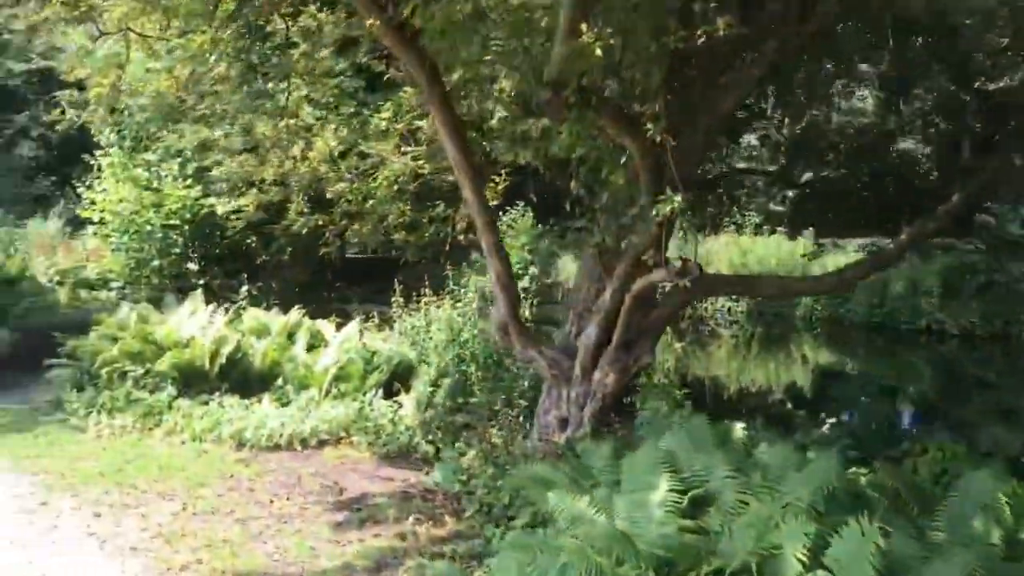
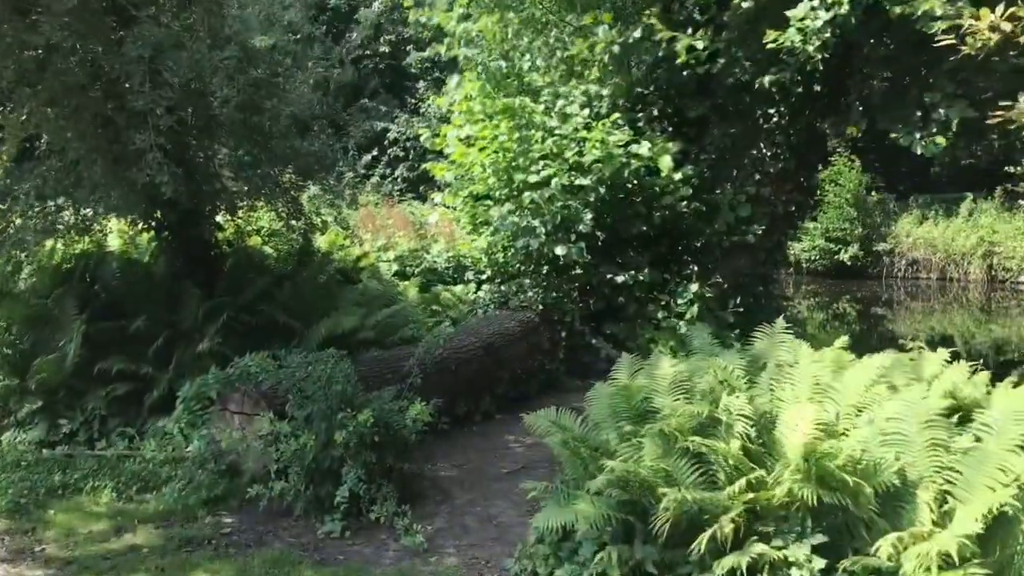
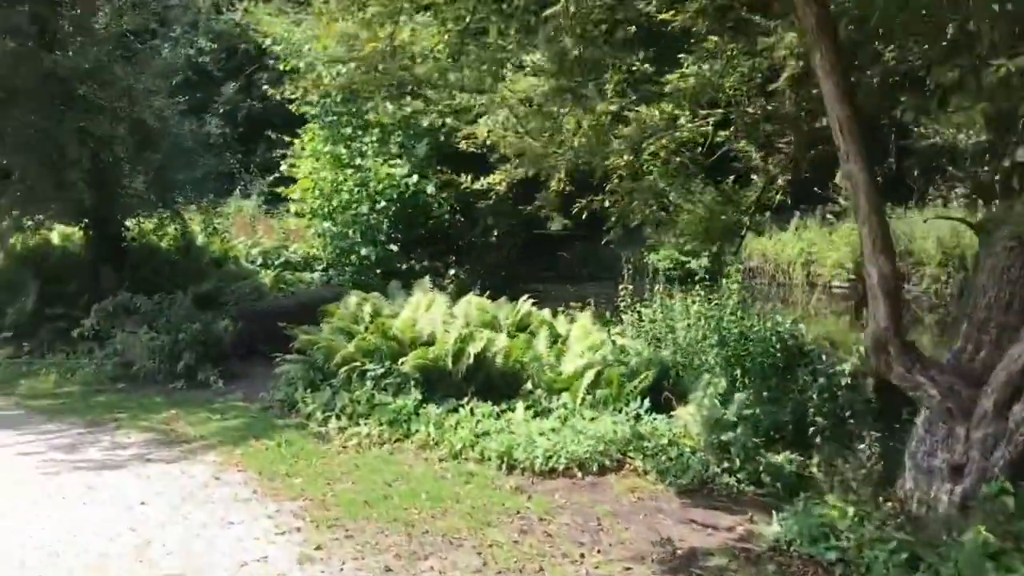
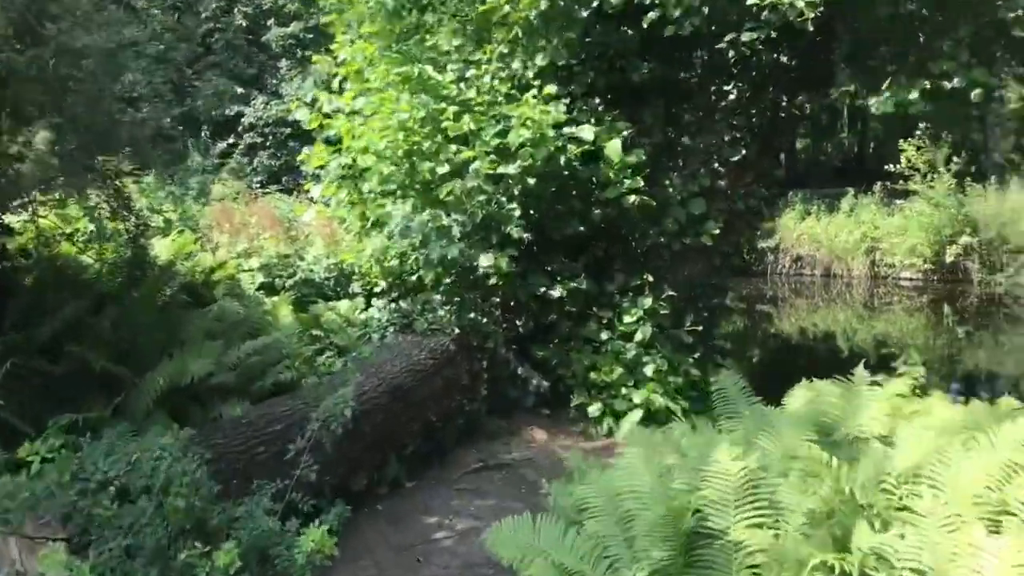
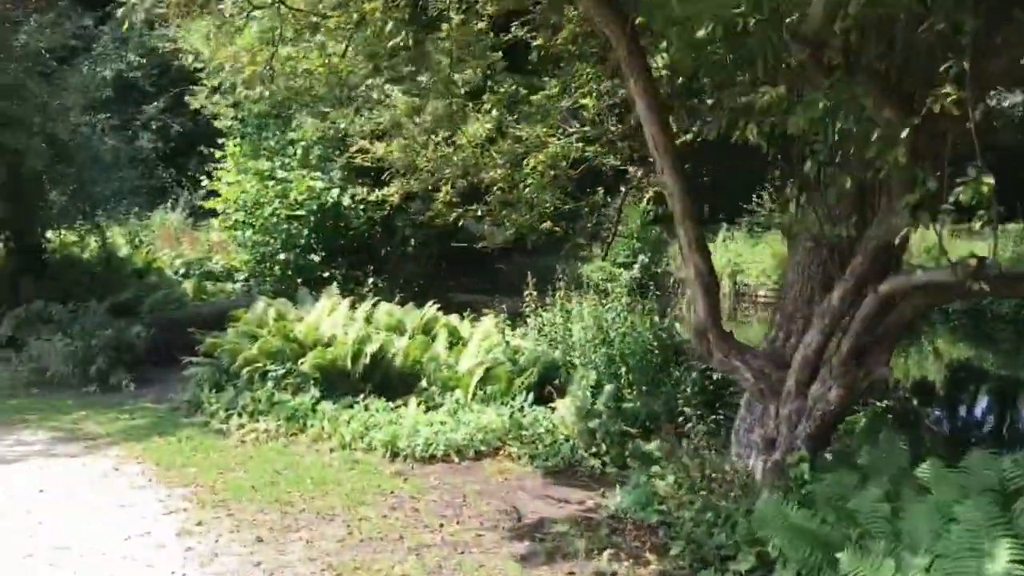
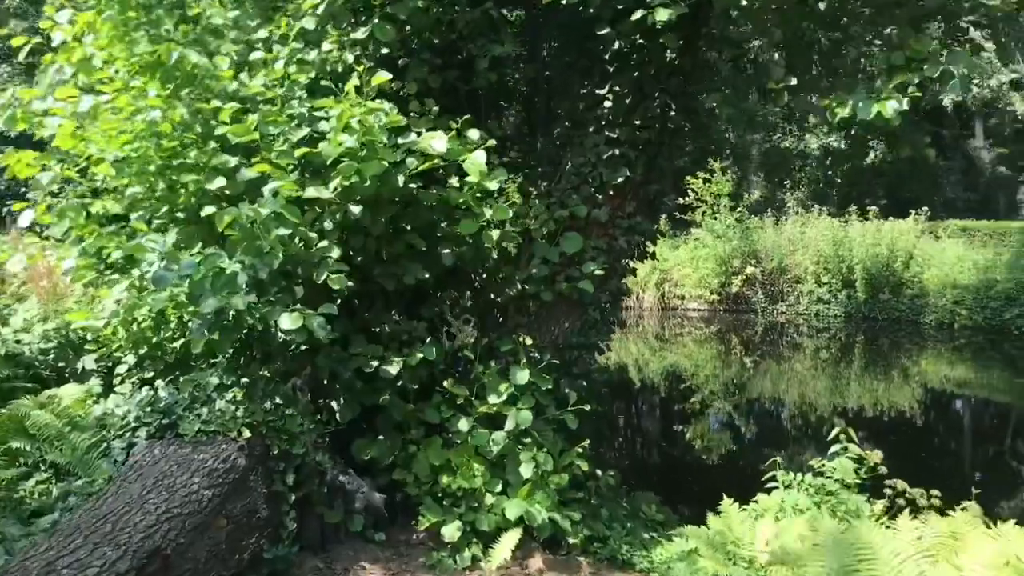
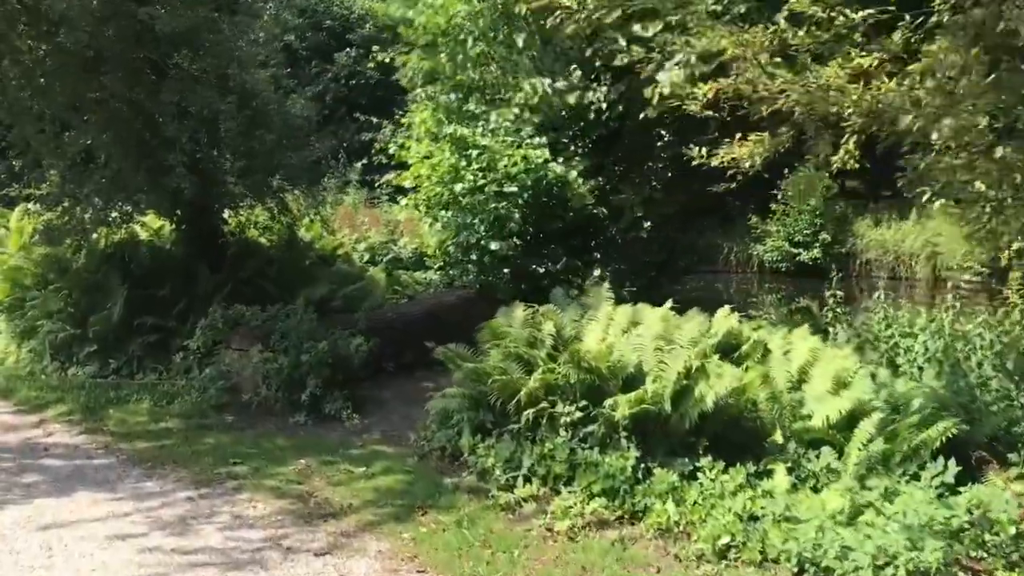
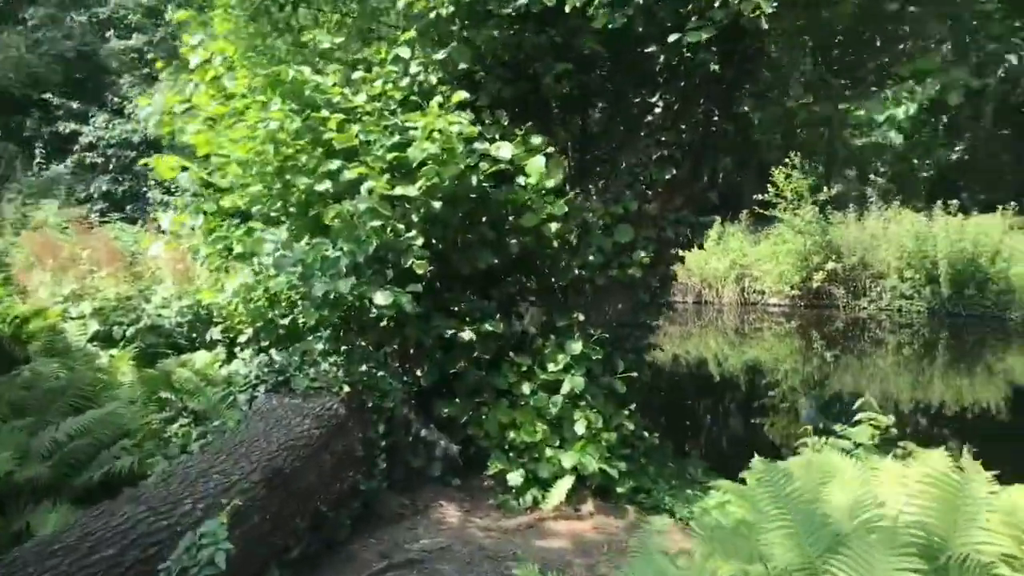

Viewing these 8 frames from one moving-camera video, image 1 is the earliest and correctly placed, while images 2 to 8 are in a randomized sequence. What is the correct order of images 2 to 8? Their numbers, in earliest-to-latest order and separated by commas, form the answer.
5, 3, 7, 2, 4, 8, 6
